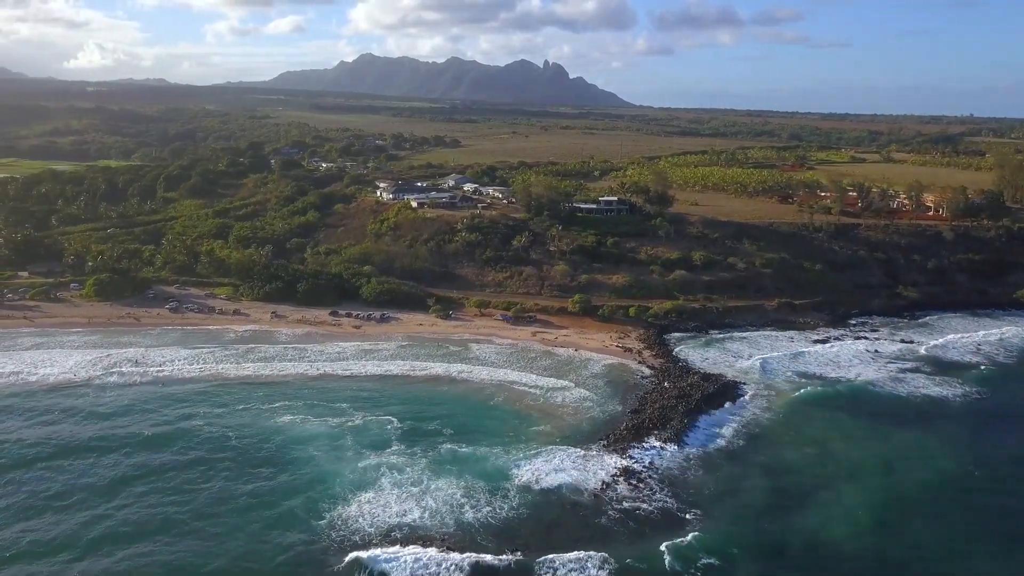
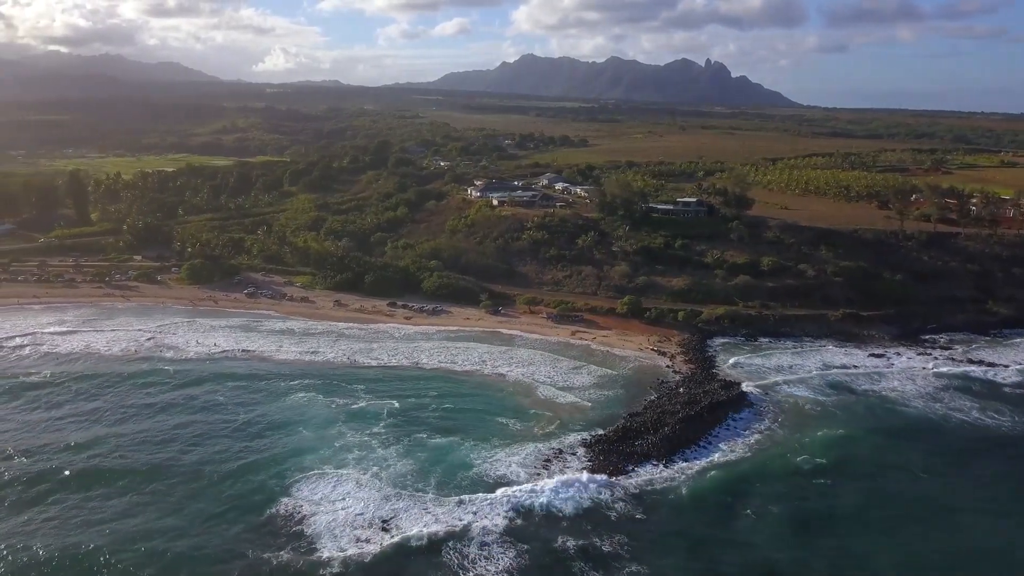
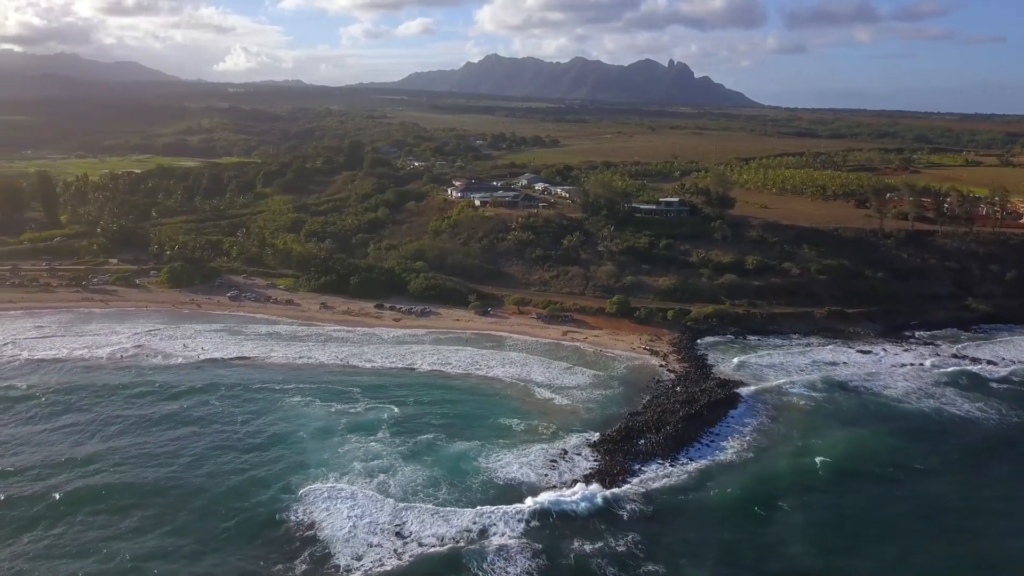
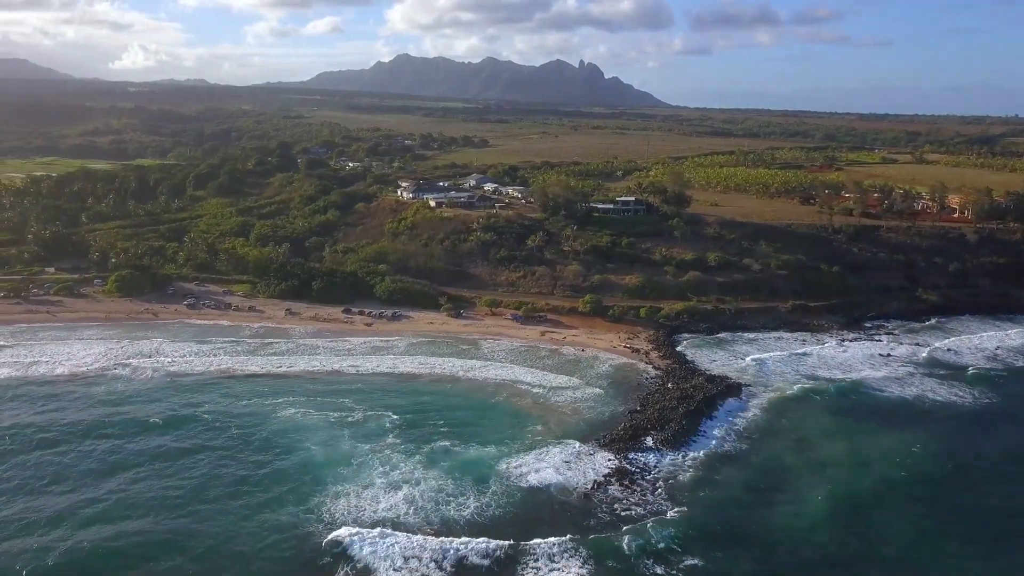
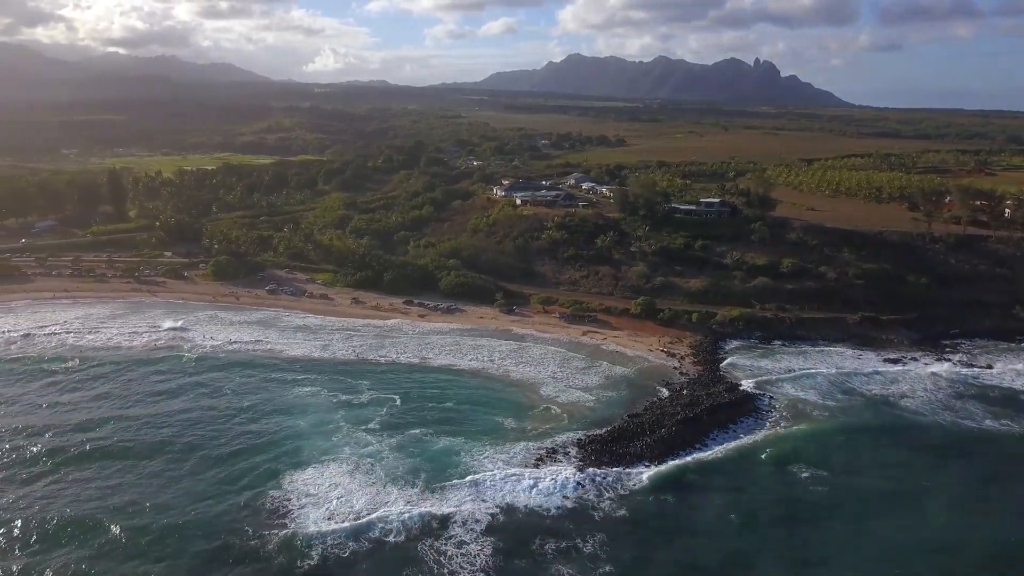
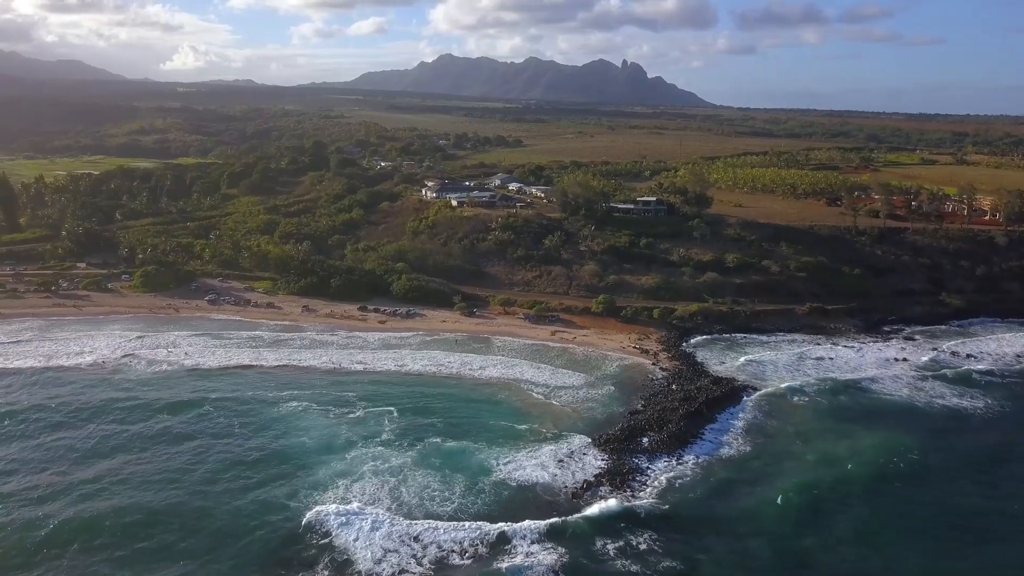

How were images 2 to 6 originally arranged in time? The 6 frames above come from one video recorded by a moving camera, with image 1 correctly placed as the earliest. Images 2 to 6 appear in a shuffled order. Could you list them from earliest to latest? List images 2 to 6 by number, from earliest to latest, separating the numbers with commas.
4, 6, 3, 2, 5
